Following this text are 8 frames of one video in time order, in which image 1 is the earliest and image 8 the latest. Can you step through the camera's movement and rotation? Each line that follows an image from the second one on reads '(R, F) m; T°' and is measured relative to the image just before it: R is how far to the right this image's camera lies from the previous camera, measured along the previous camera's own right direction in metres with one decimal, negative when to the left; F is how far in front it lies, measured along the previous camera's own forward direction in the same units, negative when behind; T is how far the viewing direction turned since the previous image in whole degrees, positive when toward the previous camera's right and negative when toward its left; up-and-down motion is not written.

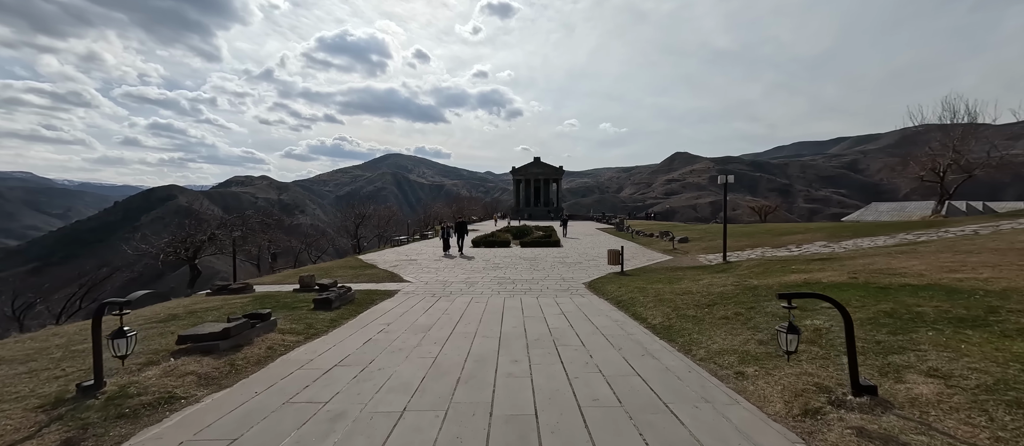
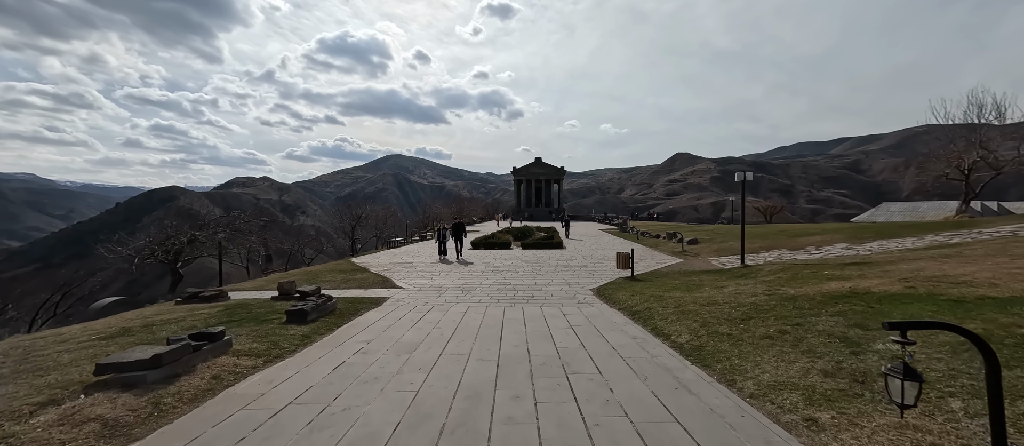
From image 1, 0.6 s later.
(0.0, +1.1) m; 0°
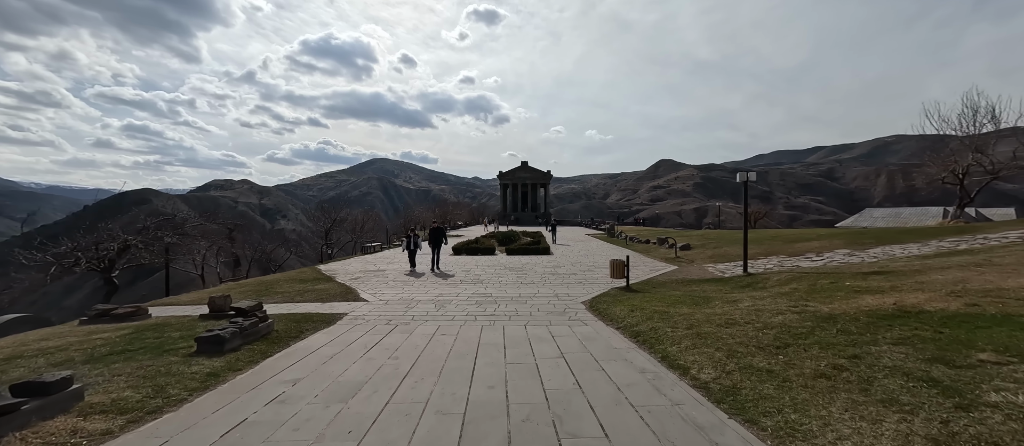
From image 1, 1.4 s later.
(+0.1, +1.4) m; +2°
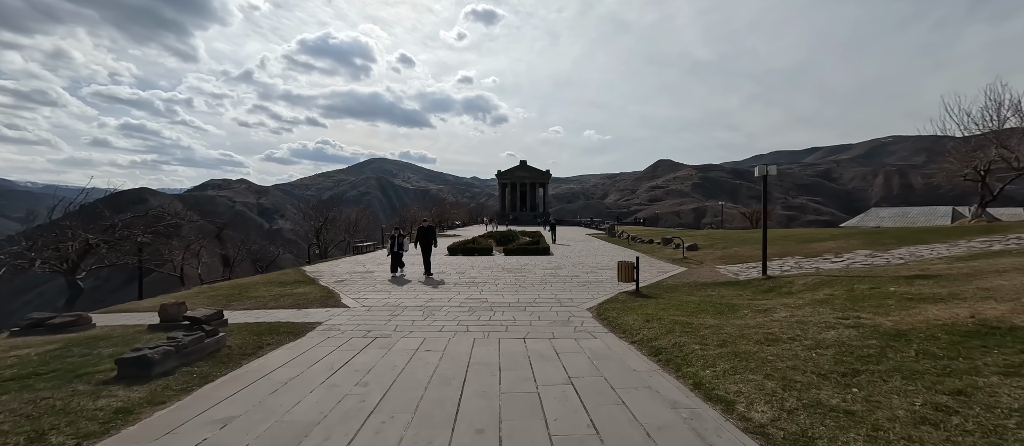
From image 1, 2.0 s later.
(0.0, +1.1) m; 0°
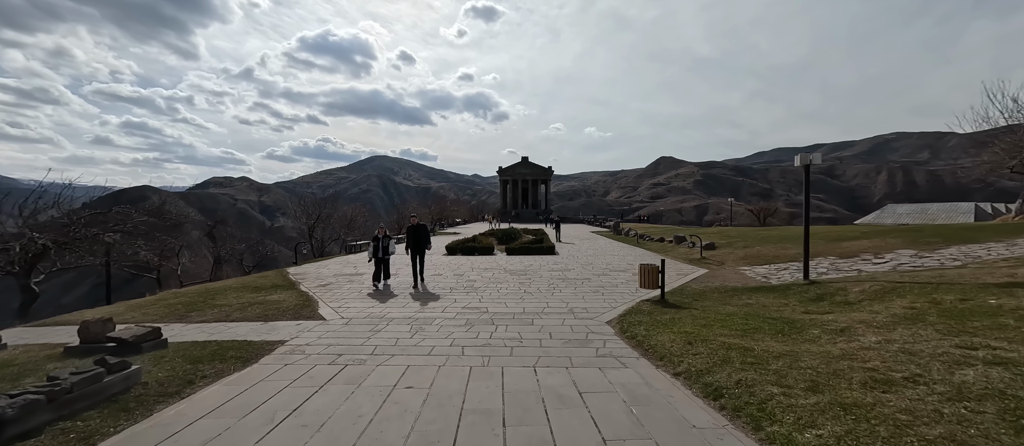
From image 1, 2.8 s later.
(-0.1, +1.5) m; 0°
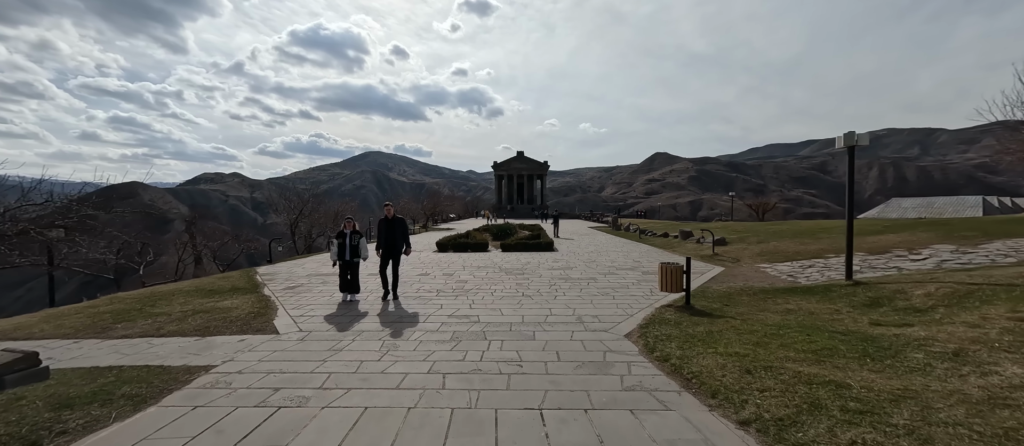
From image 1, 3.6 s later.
(0.0, +1.5) m; +1°
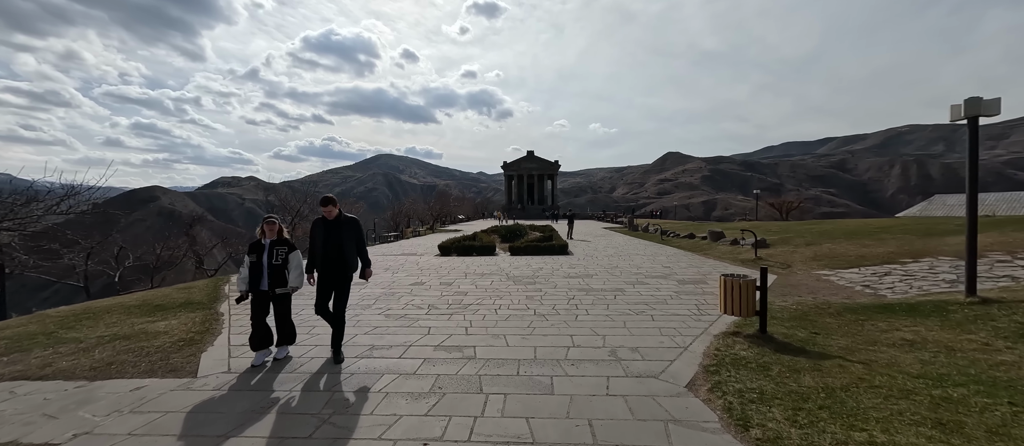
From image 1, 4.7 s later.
(0.0, +2.0) m; -2°
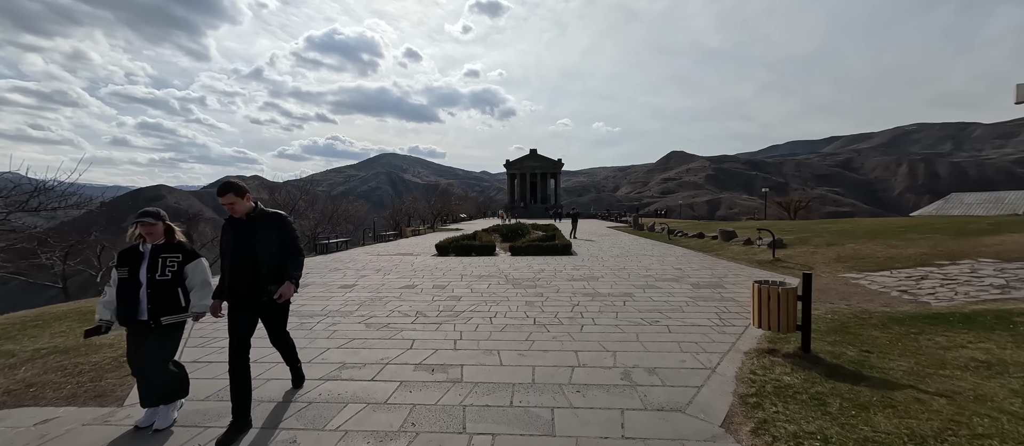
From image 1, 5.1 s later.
(+0.1, +0.9) m; 0°
